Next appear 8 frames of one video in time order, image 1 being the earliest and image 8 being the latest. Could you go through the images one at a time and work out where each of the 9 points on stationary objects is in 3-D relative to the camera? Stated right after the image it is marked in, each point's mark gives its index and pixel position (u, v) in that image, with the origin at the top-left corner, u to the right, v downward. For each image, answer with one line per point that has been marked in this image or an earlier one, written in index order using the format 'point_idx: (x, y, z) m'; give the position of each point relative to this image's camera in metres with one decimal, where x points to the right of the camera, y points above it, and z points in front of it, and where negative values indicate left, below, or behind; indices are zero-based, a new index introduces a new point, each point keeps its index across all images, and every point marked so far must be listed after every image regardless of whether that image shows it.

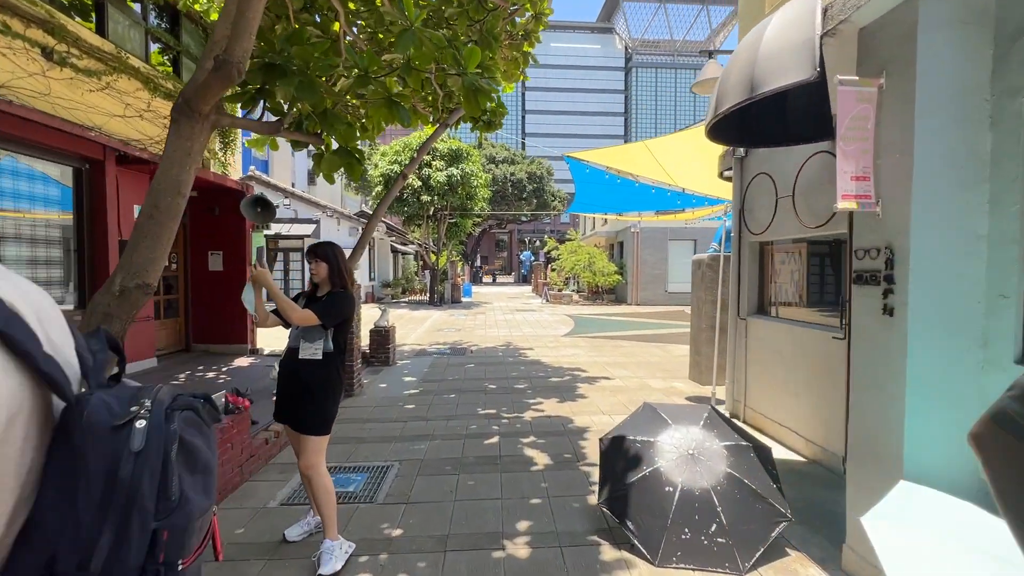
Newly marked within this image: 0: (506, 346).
0: (-0.1, -1.3, +10.4) m
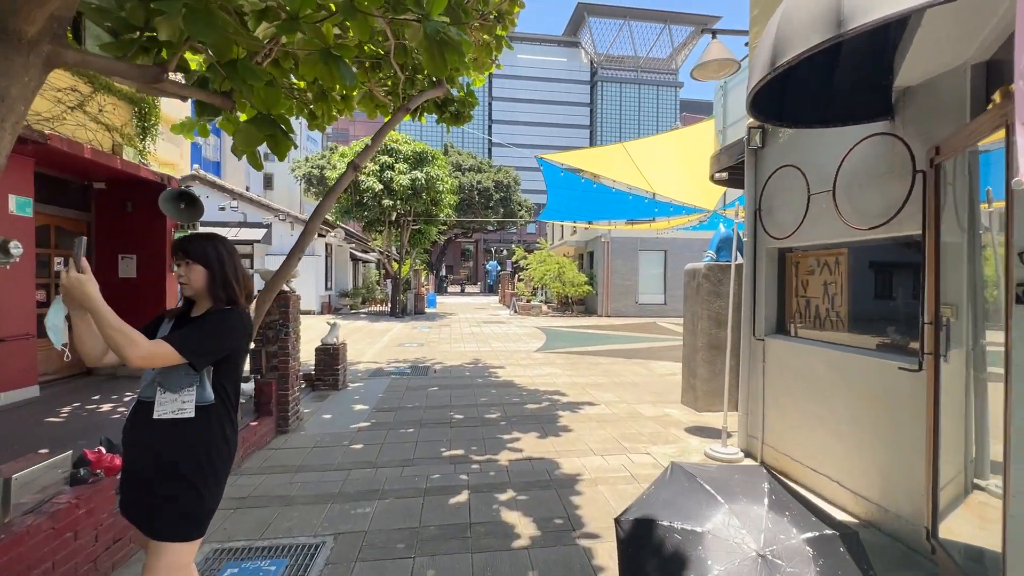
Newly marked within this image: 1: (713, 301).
0: (-0.8, -1.5, +9.3) m
1: (+2.6, -0.2, +6.0) m
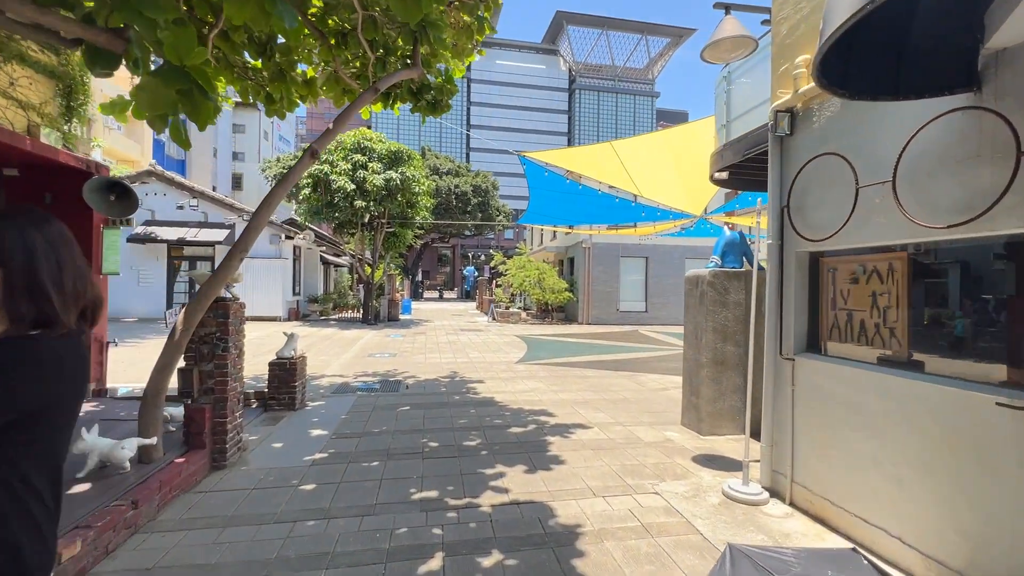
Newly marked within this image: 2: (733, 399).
0: (-1.1, -1.6, +8.6) m
1: (+2.4, -0.3, +5.4) m
2: (+2.5, -1.3, +5.4) m
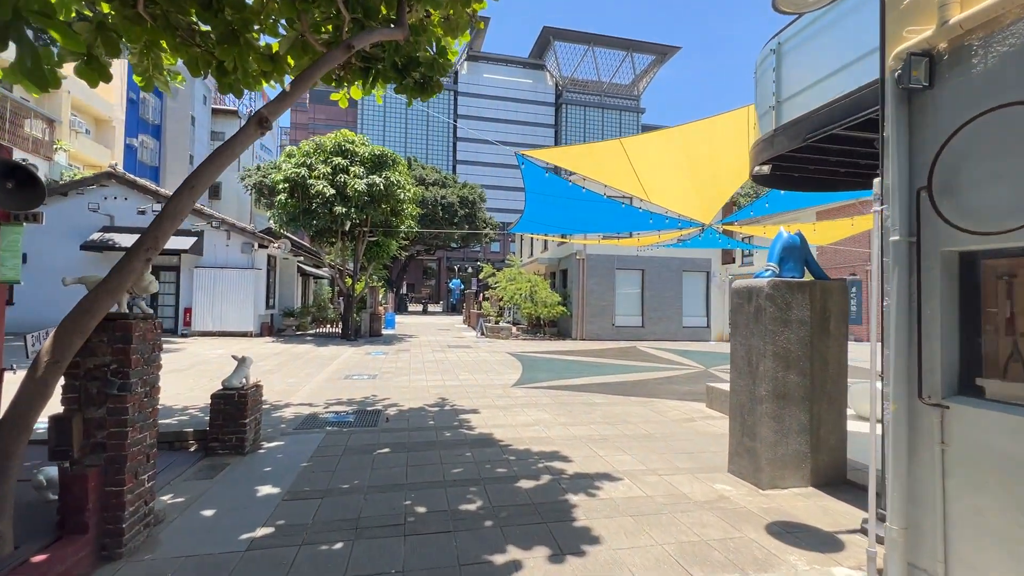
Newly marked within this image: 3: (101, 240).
0: (-1.1, -1.8, +7.3) m
1: (+2.4, -0.4, +4.3) m
2: (+2.6, -1.4, +4.3) m
3: (-14.0, +1.6, +16.2) m
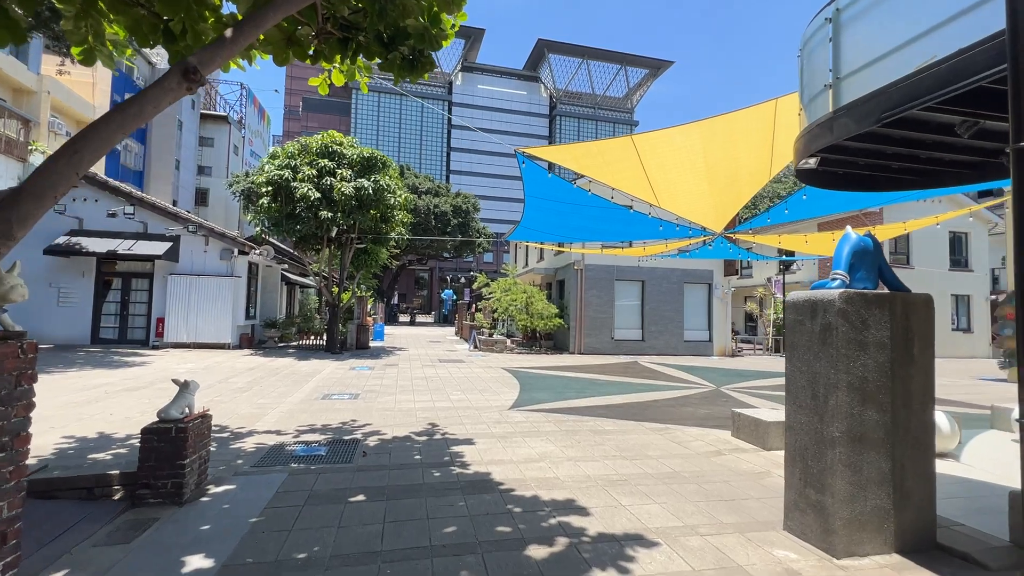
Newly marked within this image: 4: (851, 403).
0: (-1.1, -2.0, +6.3) m
1: (+2.5, -0.5, +3.5) m
2: (+2.7, -1.5, +3.4) m
3: (-14.1, +1.4, +15.1) m
4: (+2.5, -0.8, +3.4) m
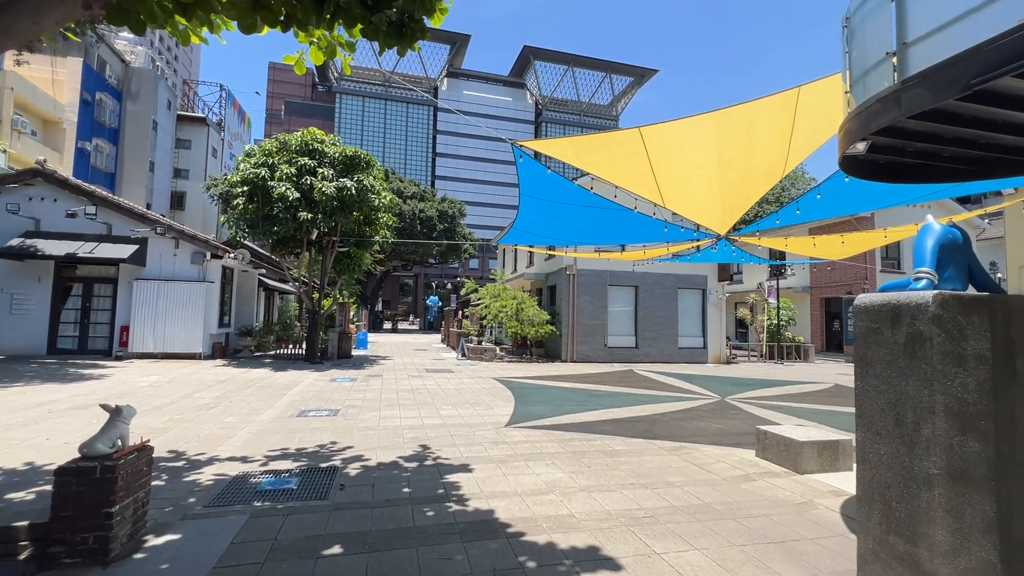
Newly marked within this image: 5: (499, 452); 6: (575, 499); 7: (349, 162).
0: (-1.1, -2.0, +5.5) m
1: (+2.6, -0.5, +2.8) m
2: (+2.8, -1.5, +2.8) m
3: (-14.4, +1.2, +13.9) m
4: (+2.6, -0.8, +2.8) m
5: (-0.2, -2.1, +6.1) m
6: (+0.6, -2.0, +4.5) m
7: (-5.5, +4.2, +16.0) m
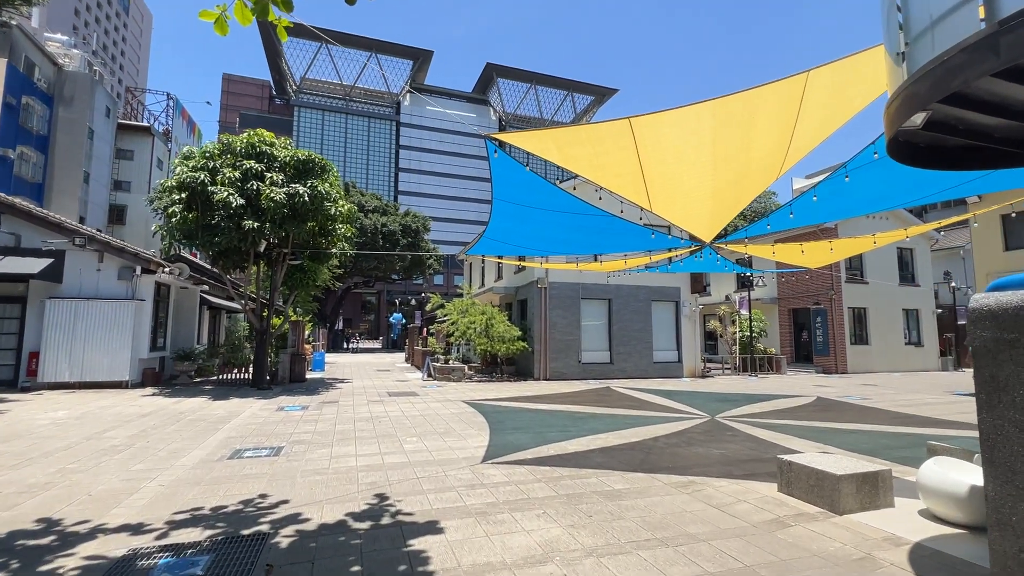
0: (-1.3, -2.1, +4.4) m
1: (+2.6, -0.5, +1.9) m
2: (+2.8, -1.5, +1.9) m
3: (-15.2, +0.7, +11.8) m
4: (+2.6, -0.8, +1.9) m
5: (-0.4, -2.2, +4.9) m
6: (+0.5, -2.0, +3.5) m
7: (-6.5, +3.7, +14.6) m
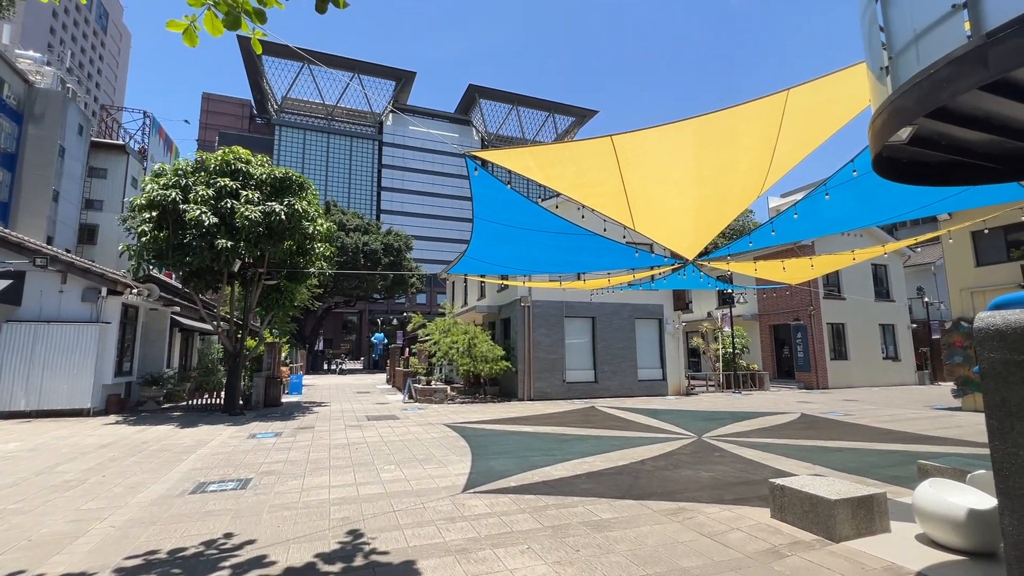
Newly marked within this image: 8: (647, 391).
0: (-1.4, -2.3, +4.0) m
1: (+2.5, -0.5, +1.8) m
2: (+2.7, -1.5, +1.7) m
3: (-15.6, +0.1, +11.1) m
4: (+2.5, -0.9, +1.8) m
5: (-0.5, -2.4, +4.6) m
6: (+0.4, -2.2, +3.2) m
7: (-7.0, +3.1, +14.3) m
8: (+5.4, -4.1, +18.9) m
